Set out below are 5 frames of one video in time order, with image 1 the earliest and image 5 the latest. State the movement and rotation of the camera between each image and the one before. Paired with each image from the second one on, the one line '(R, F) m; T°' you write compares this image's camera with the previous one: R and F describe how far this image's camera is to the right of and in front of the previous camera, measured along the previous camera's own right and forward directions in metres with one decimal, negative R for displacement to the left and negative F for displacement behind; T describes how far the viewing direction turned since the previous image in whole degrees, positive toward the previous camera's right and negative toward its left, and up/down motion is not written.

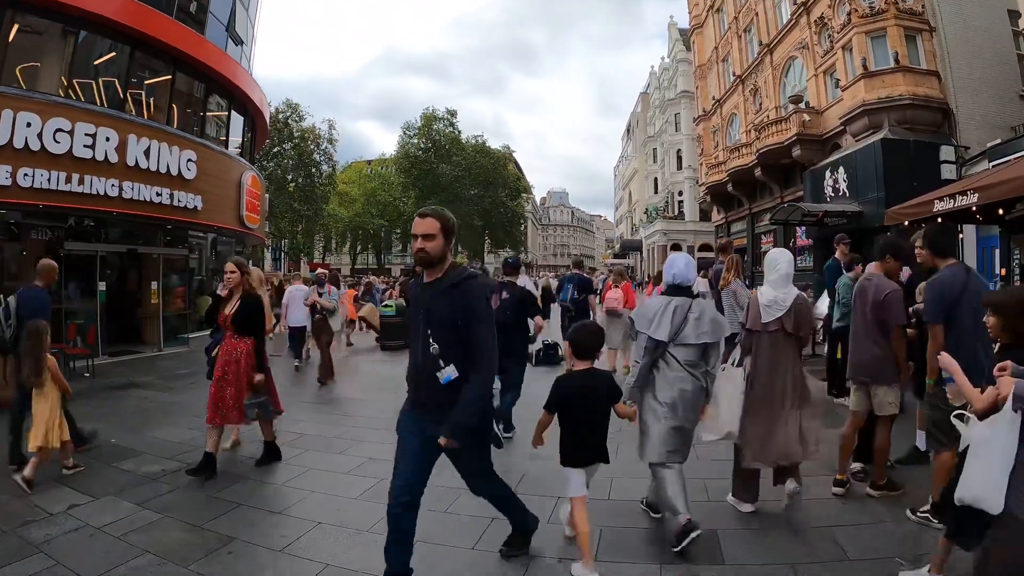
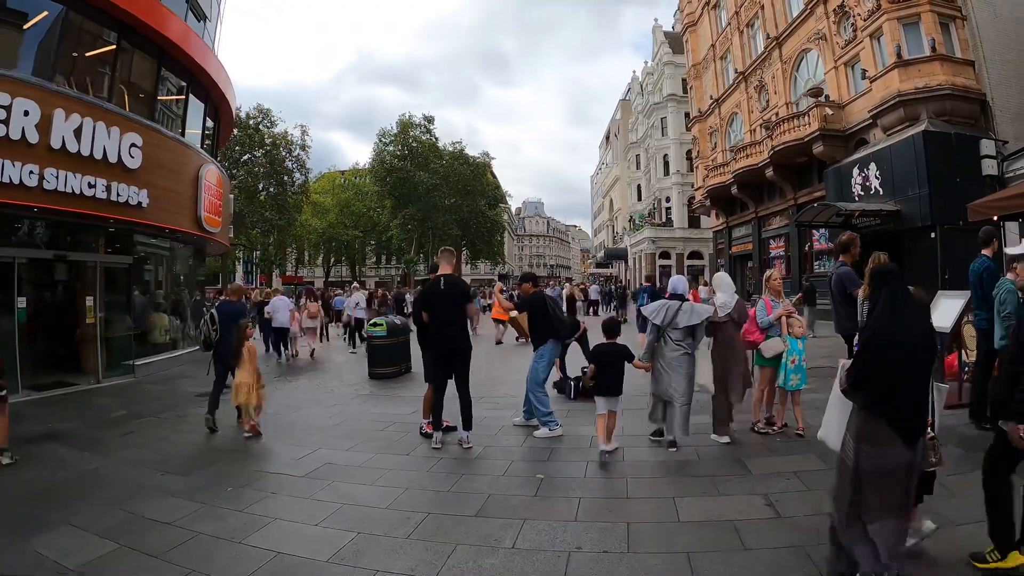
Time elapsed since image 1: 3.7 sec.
(-0.6, +1.6) m; +3°
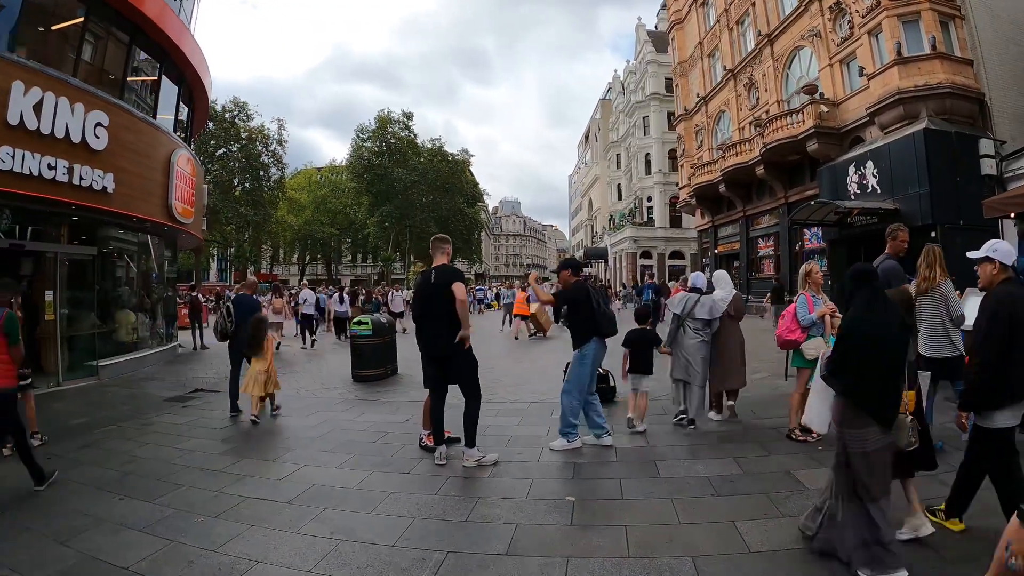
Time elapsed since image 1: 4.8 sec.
(-0.3, +0.5) m; +2°
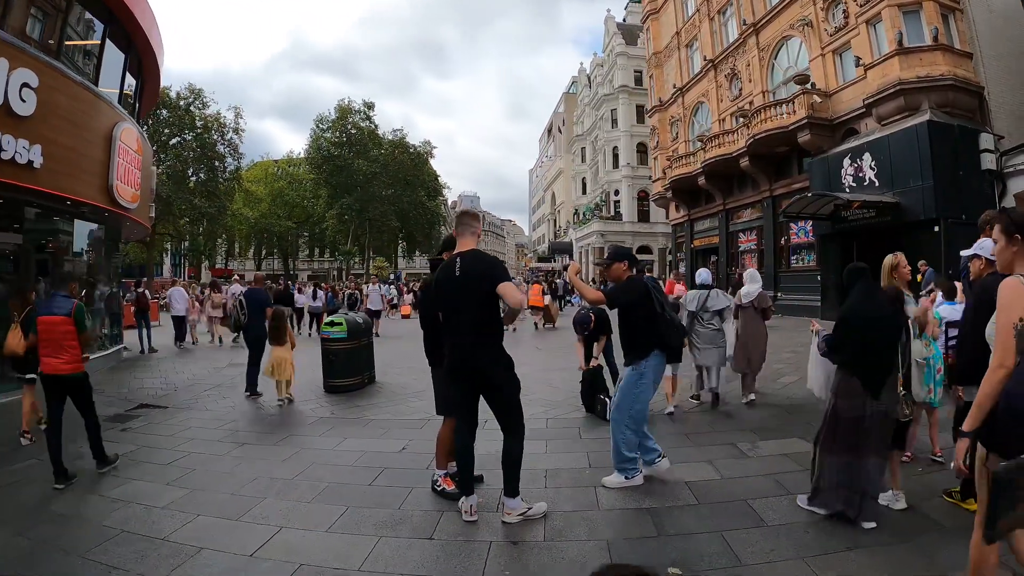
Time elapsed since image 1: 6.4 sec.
(-0.5, +0.9) m; +4°
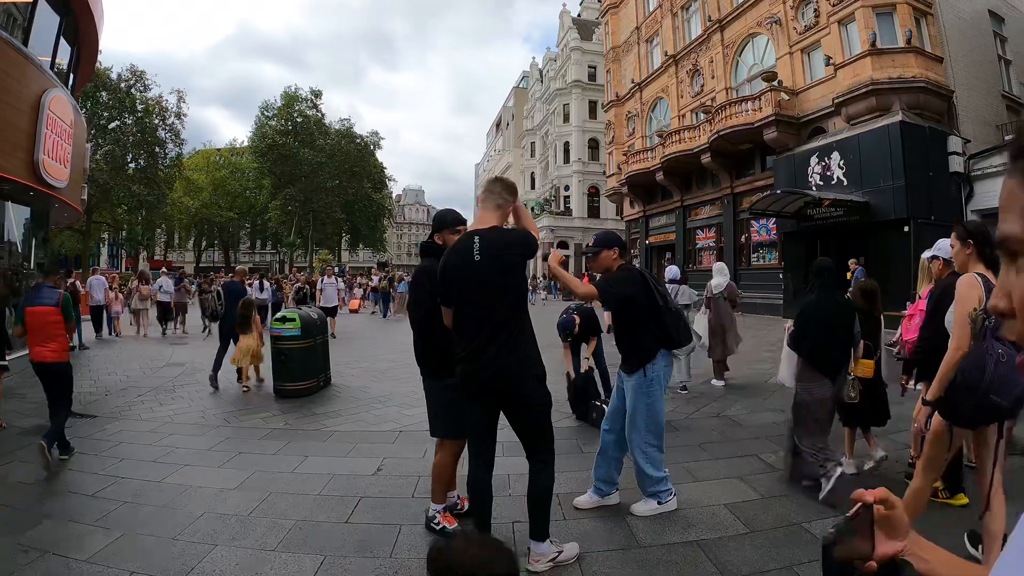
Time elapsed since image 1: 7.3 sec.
(-0.4, +0.7) m; +5°
